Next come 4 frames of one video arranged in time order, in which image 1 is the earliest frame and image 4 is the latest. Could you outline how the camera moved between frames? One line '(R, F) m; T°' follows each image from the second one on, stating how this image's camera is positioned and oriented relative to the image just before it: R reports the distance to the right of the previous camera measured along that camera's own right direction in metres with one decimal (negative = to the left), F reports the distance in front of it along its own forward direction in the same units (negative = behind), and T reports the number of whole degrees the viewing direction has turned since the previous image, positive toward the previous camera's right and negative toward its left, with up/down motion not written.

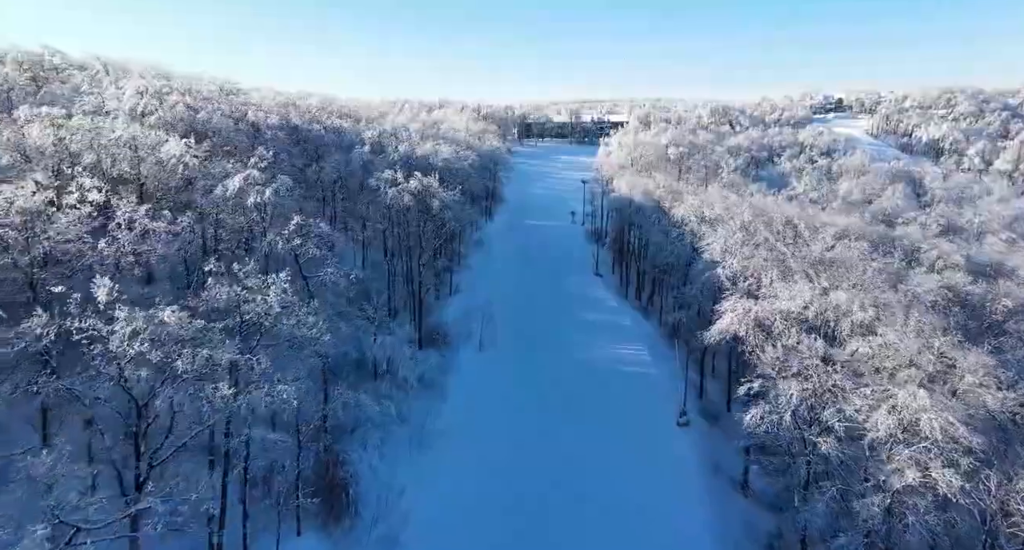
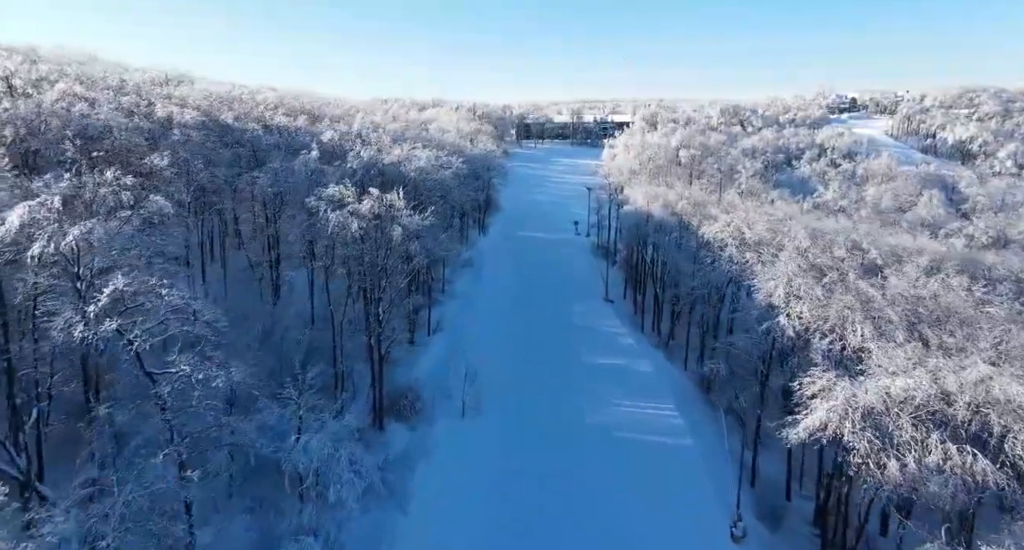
(+0.5, +12.2) m; 0°
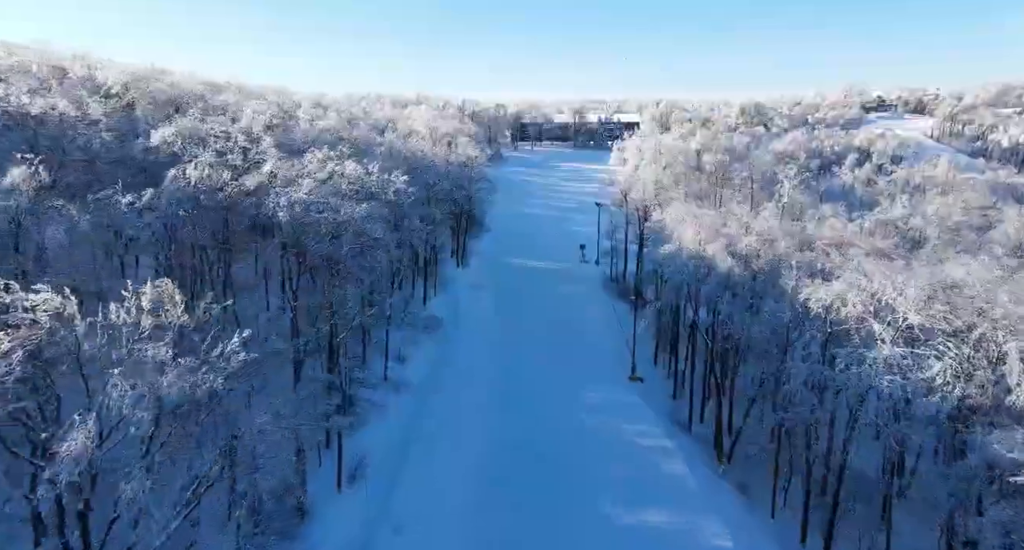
(+1.1, +22.5) m; 0°
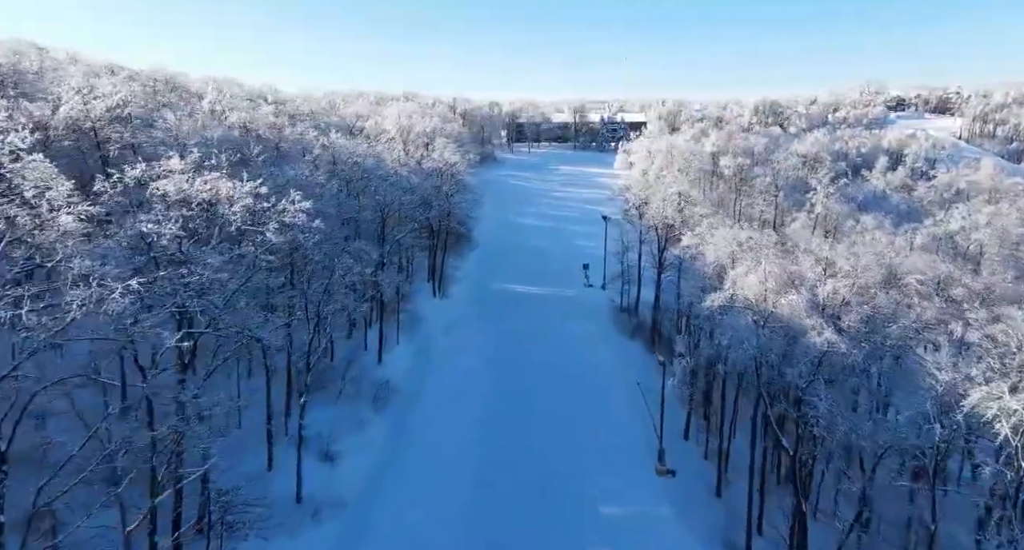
(+1.0, +14.0) m; 0°
